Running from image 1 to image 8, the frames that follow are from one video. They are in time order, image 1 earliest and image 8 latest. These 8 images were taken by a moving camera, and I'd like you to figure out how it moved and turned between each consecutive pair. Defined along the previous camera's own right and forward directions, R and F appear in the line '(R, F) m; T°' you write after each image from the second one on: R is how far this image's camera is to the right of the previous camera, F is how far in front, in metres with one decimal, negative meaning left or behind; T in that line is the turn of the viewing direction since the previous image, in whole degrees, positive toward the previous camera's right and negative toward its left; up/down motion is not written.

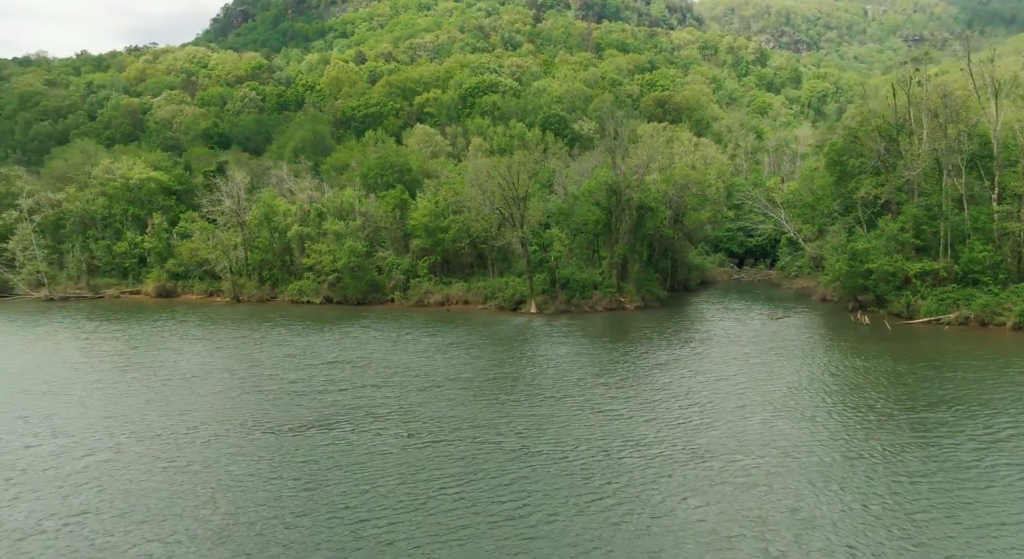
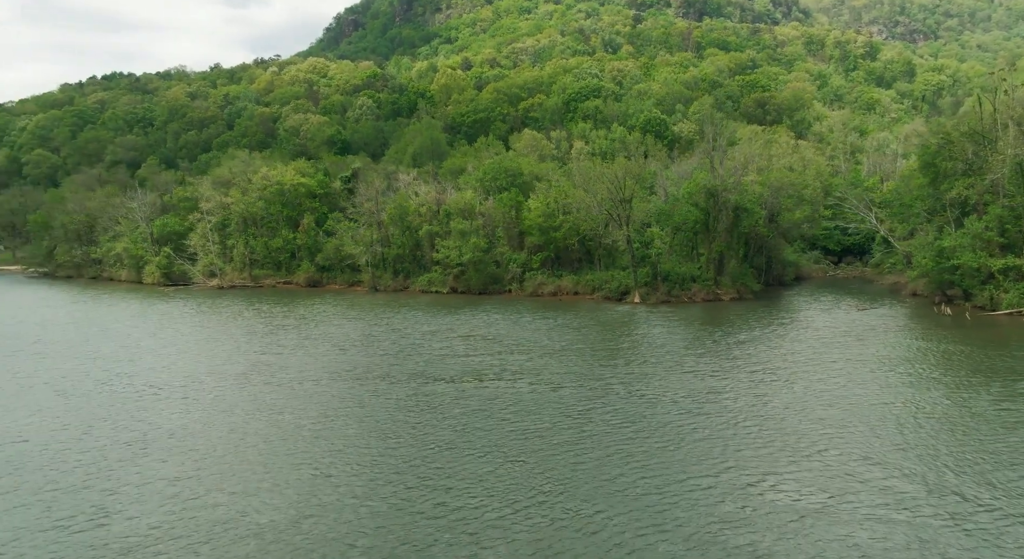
(-0.8, -7.6) m; -7°
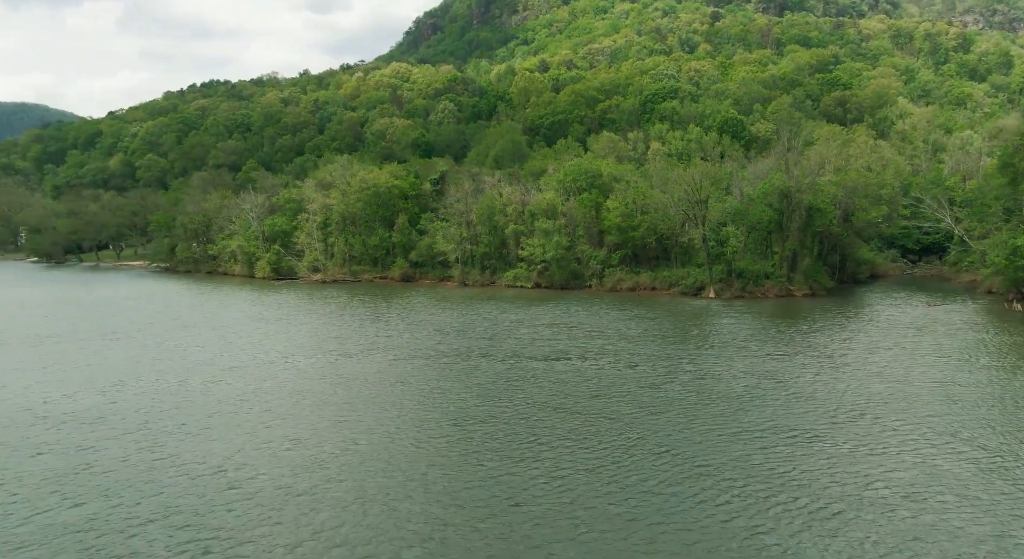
(-0.6, -4.9) m; -5°
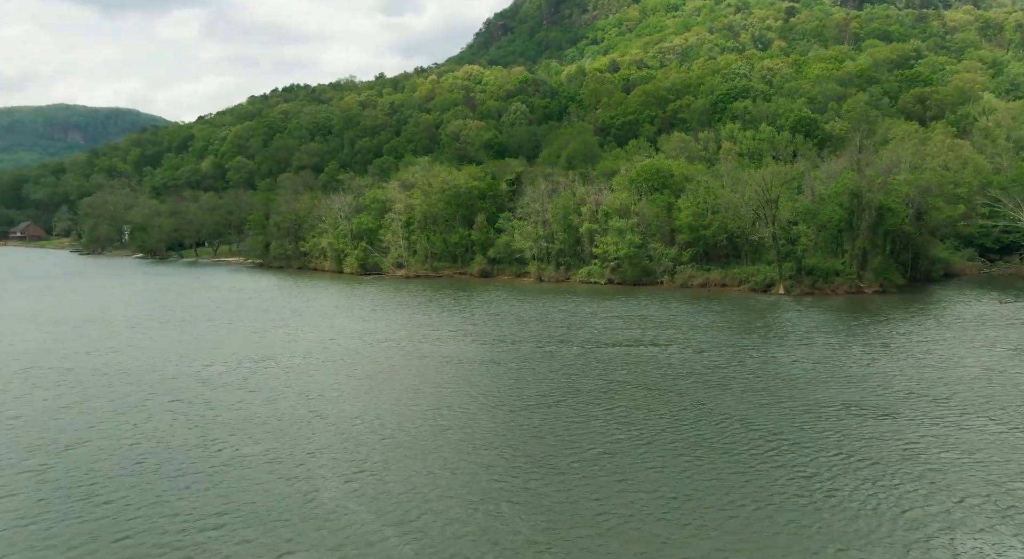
(-0.6, -3.9) m; -5°
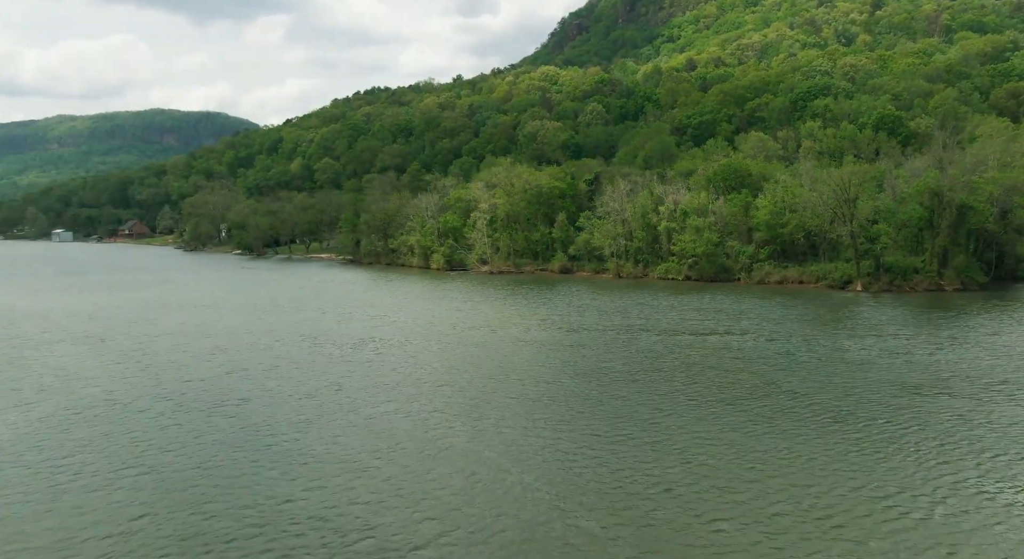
(-0.7, -3.7) m; -5°
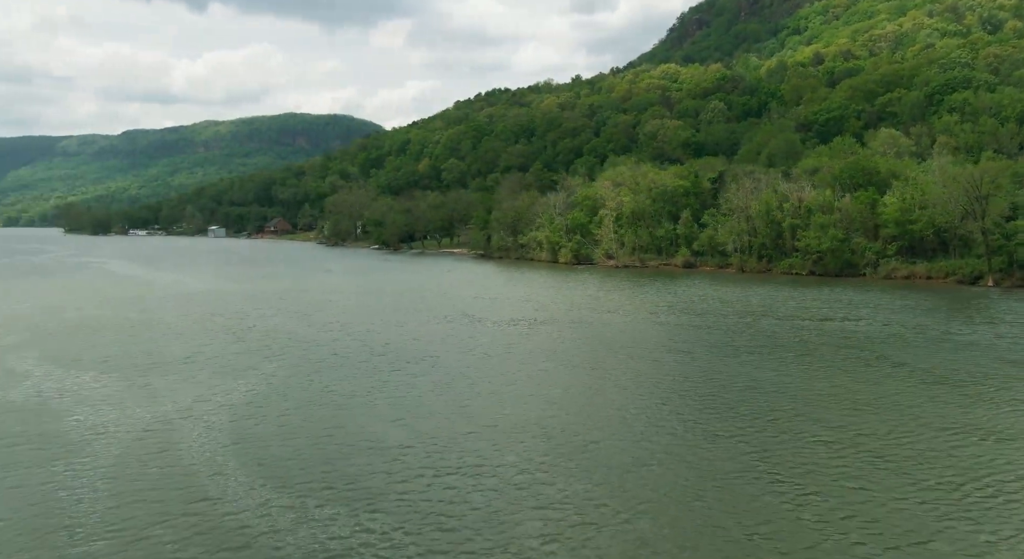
(-1.1, -5.5) m; -8°
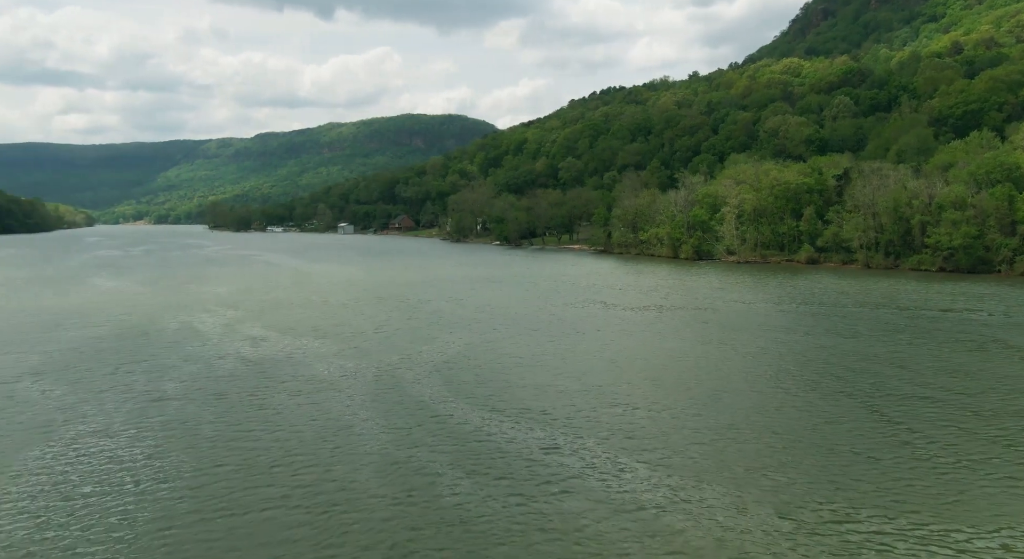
(-1.2, -4.6) m; -8°
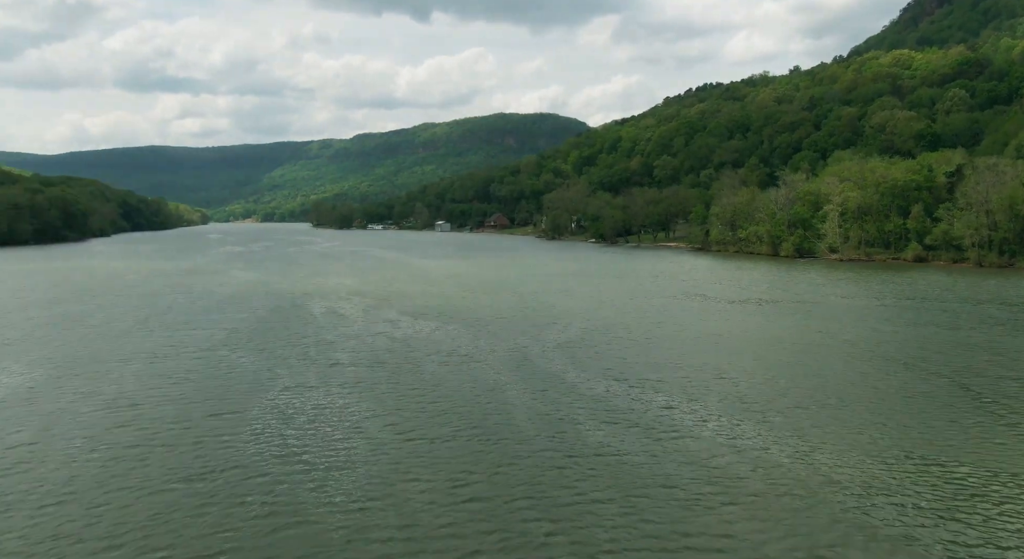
(-0.8, -3.0) m; -7°
